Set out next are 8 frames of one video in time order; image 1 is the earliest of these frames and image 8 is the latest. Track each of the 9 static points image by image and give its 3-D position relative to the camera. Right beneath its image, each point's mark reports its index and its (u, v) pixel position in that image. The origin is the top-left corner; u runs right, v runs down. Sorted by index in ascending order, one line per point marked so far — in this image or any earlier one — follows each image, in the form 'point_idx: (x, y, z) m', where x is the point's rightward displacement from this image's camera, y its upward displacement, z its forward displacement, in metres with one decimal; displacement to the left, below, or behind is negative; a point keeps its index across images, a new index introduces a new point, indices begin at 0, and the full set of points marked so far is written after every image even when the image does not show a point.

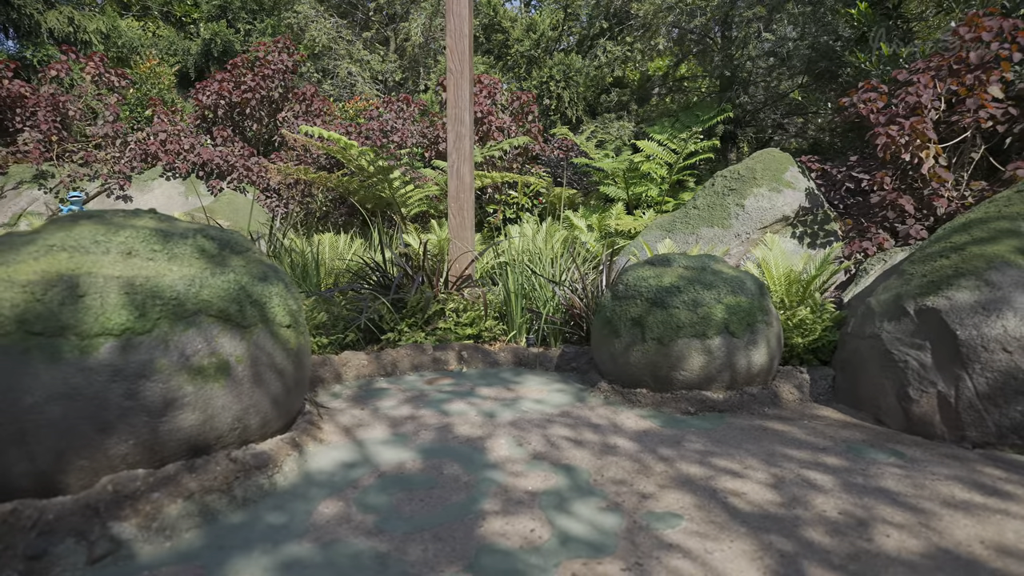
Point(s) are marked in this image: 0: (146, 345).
0: (-1.4, -0.2, +2.1) m
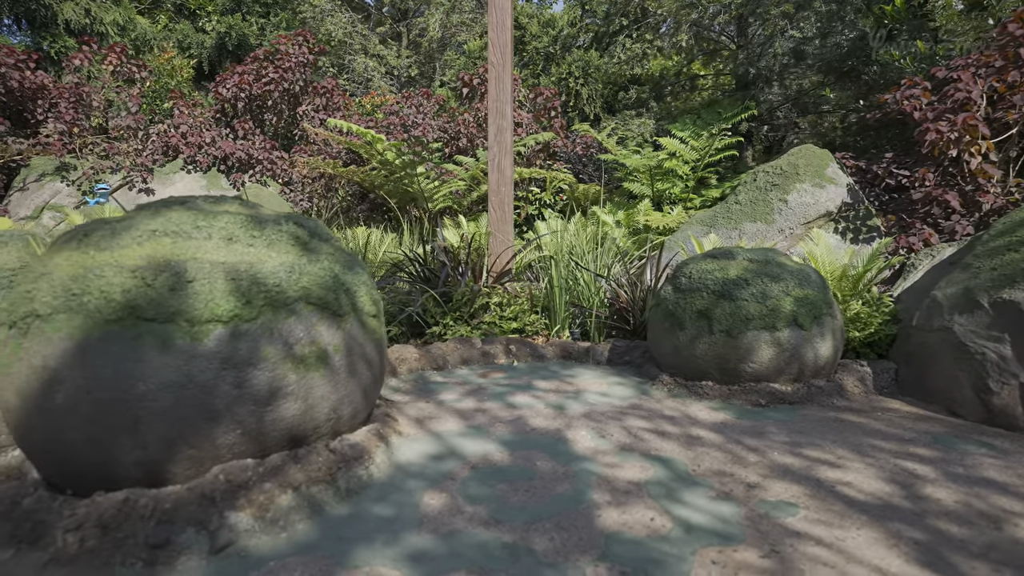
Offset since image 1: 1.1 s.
0: (-1.0, -0.2, +2.1) m
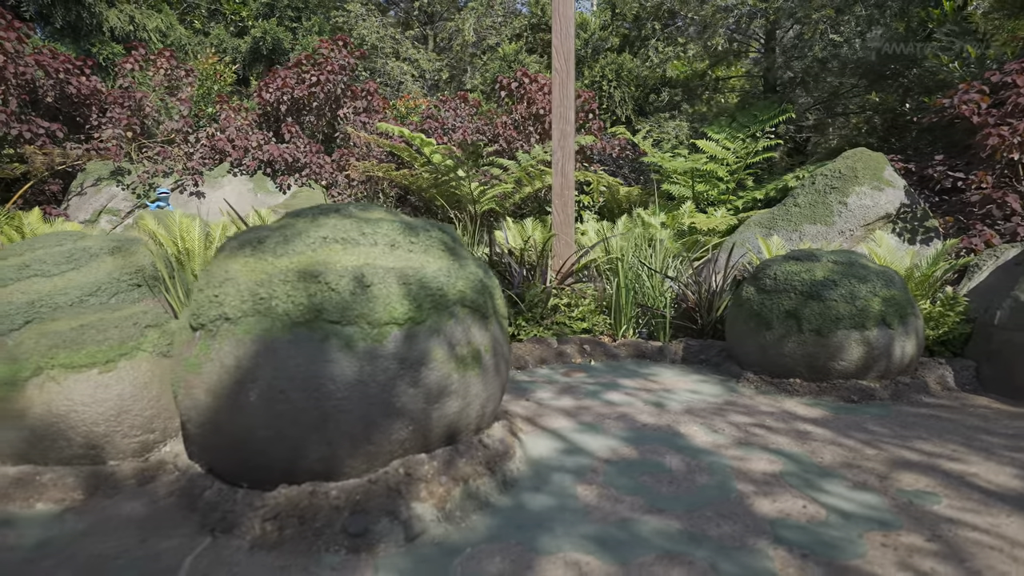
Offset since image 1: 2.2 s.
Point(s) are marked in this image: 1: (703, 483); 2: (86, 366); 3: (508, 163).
0: (-0.4, -0.2, +2.2) m
1: (+0.8, -0.9, +2.4) m
2: (-2.0, -0.4, +2.5) m
3: (0.0, +1.8, +7.8) m
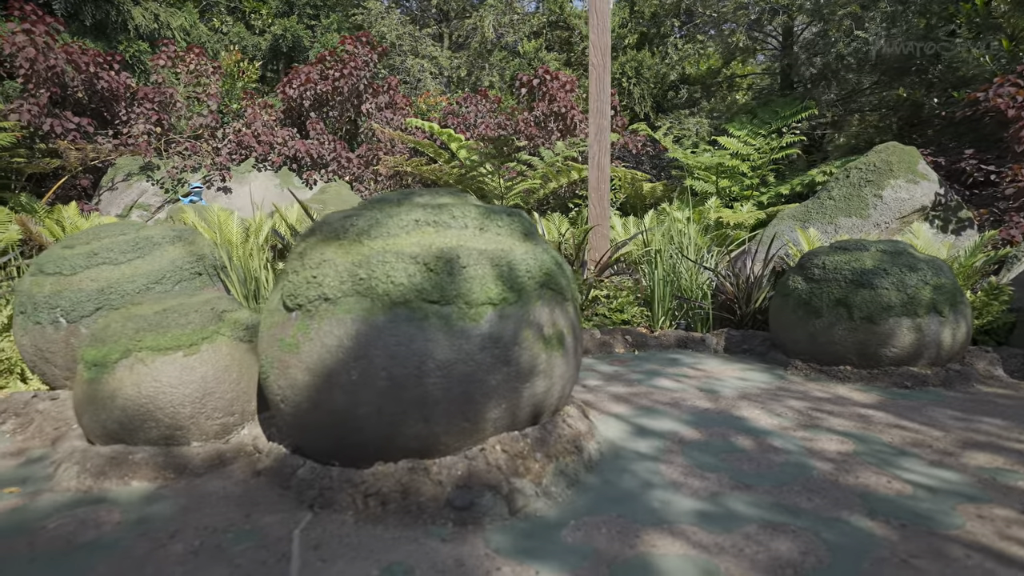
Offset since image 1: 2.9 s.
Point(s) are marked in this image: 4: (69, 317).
0: (0.0, -0.1, +2.3) m
1: (+1.2, -0.8, +2.4) m
2: (-1.6, -0.3, +2.6) m
3: (+0.3, +1.9, +7.9) m
4: (-2.7, -0.2, +3.2) m
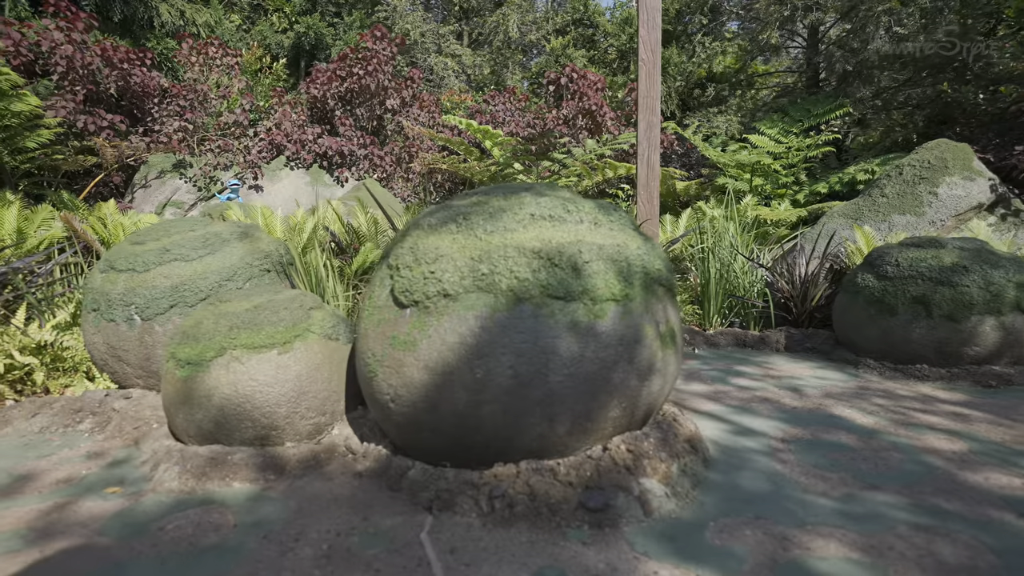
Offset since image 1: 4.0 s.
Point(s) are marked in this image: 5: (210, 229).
0: (+0.5, -0.1, +2.2) m
1: (+1.7, -0.8, +2.4) m
2: (-1.2, -0.3, +2.5) m
3: (+0.8, +1.9, +7.8) m
4: (-2.2, -0.2, +3.2) m
5: (-1.9, +0.4, +3.4) m
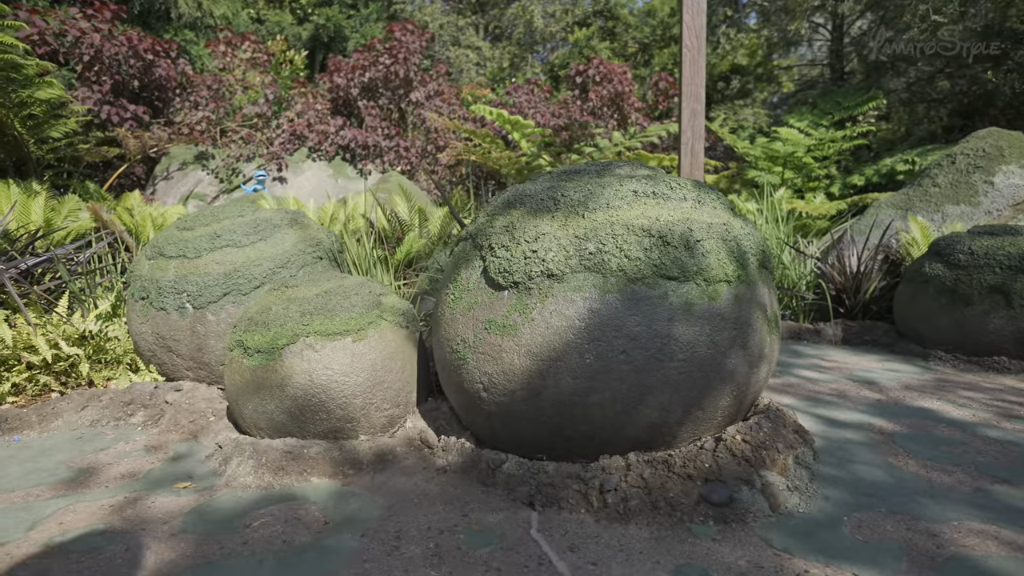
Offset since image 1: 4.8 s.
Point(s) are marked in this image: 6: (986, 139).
0: (+0.9, 0.0, +2.1) m
1: (+2.1, -0.7, +2.2) m
2: (-0.8, -0.2, +2.4) m
3: (+1.2, +2.0, +7.7) m
4: (-1.8, -0.1, +3.0) m
5: (-1.5, +0.5, +3.3) m
6: (+4.5, +1.4, +5.1) m
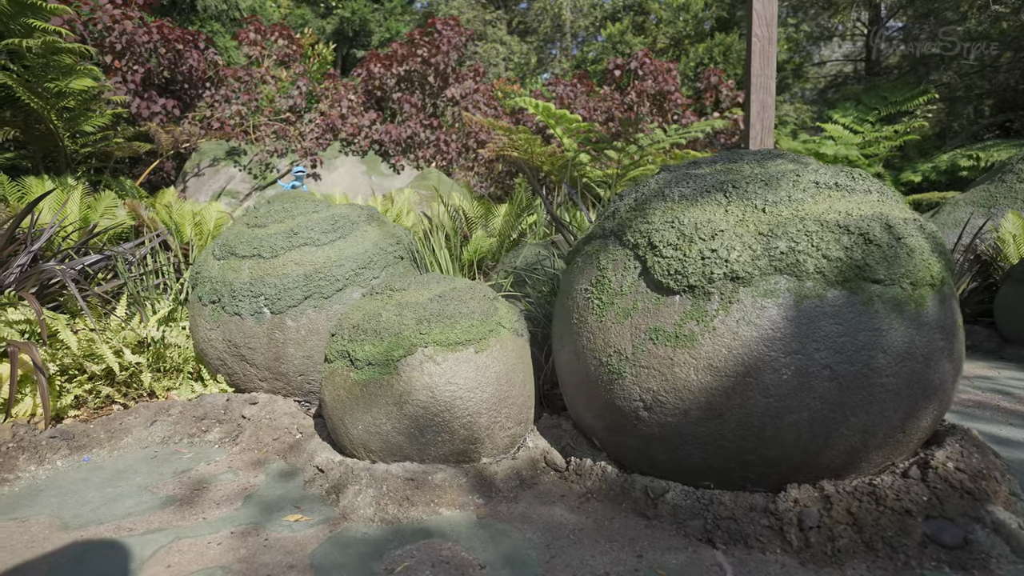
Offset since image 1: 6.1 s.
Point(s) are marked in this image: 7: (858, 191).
0: (+1.5, 0.0, +1.8) m
1: (+2.7, -0.7, +2.0) m
2: (-0.2, -0.2, +2.1) m
3: (+1.7, +2.0, +7.4) m
4: (-1.2, -0.1, +2.8) m
5: (-1.0, +0.4, +3.0) m
6: (+5.1, +1.4, +4.8) m
7: (+1.2, +0.3, +1.9) m
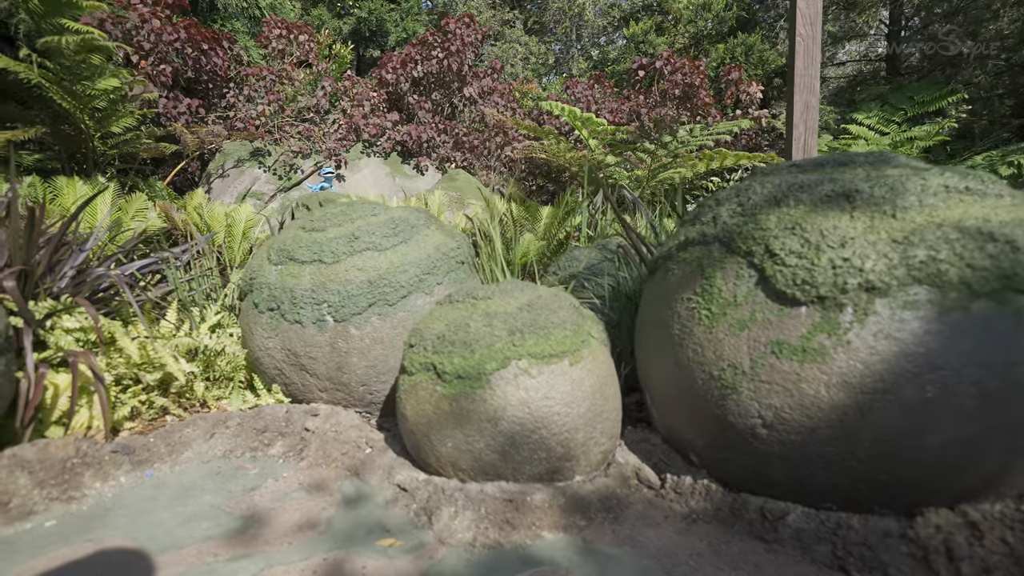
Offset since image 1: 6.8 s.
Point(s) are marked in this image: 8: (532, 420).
0: (+1.8, -0.1, +1.7) m
1: (+3.0, -0.7, +1.9) m
2: (+0.2, -0.3, +2.0) m
3: (+2.1, +1.9, +7.3) m
4: (-0.9, -0.1, +2.6) m
5: (-0.6, +0.4, +2.9) m
6: (+5.4, +1.4, +4.7) m
7: (+1.6, +0.3, +1.8) m
8: (+0.1, -0.5, +1.9) m
